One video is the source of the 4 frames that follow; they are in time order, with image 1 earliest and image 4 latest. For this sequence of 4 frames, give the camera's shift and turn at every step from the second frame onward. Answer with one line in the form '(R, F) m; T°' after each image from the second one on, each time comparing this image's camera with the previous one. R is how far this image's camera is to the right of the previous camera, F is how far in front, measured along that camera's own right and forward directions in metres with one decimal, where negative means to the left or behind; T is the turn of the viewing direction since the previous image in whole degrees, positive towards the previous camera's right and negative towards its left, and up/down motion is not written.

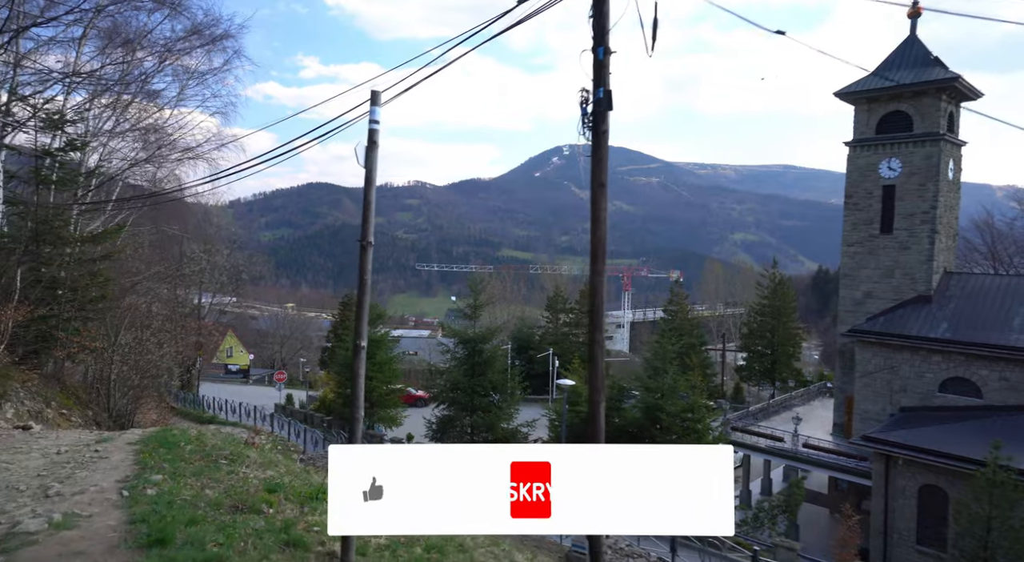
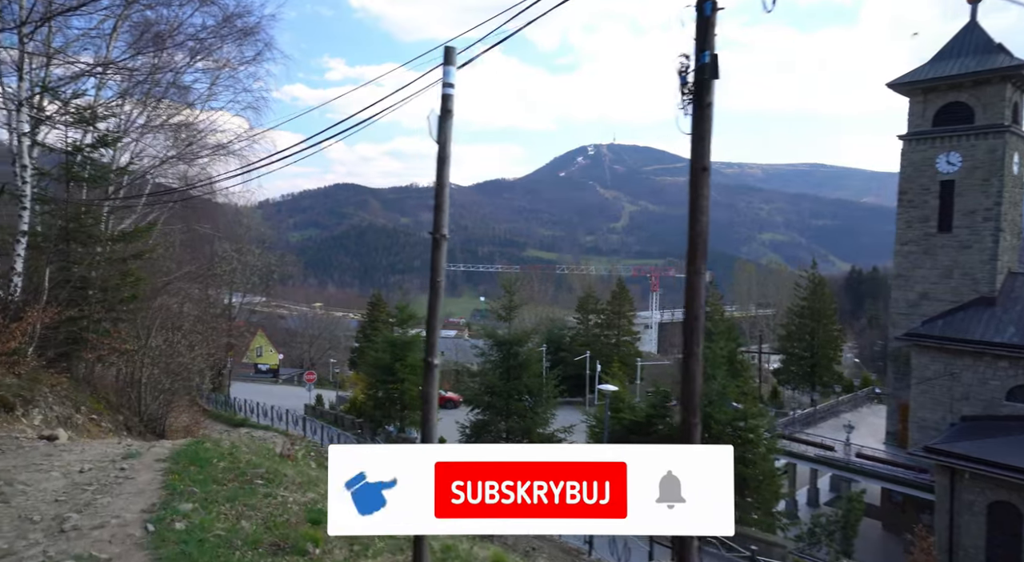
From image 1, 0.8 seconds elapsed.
(-0.3, +0.6) m; -2°
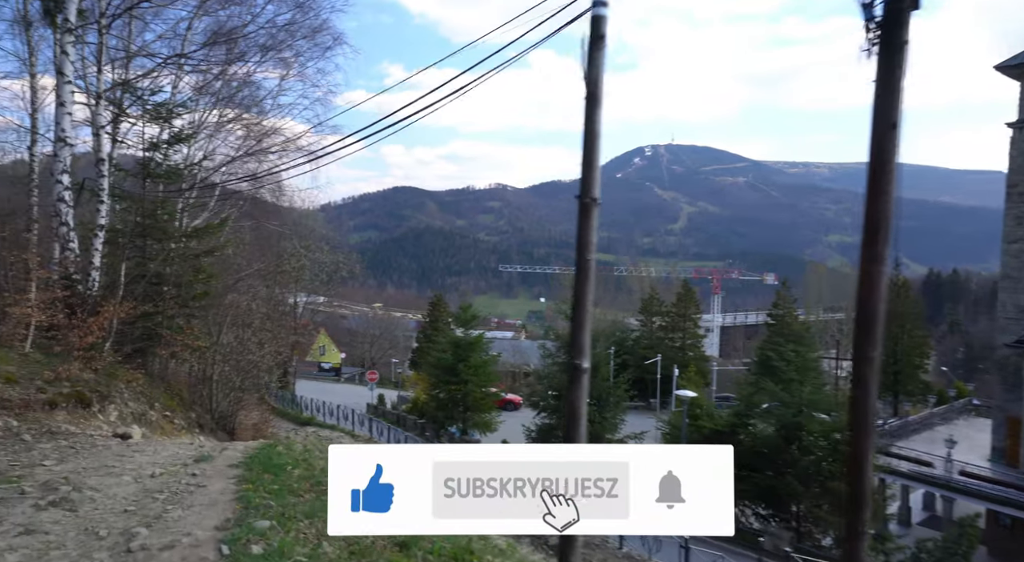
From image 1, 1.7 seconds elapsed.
(-0.4, +0.5) m; -4°
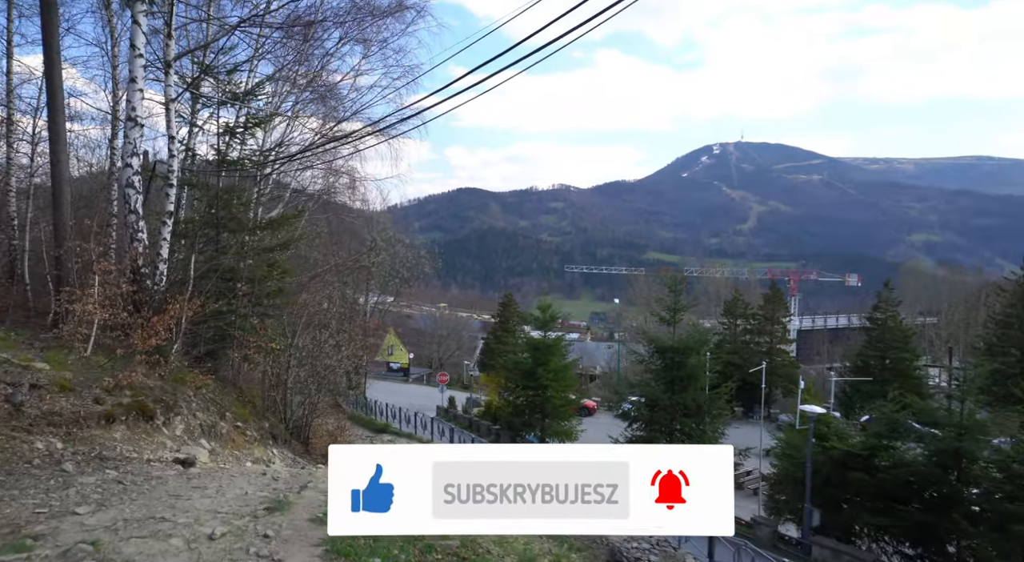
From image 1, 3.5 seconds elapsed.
(-0.7, +1.5) m; -5°
